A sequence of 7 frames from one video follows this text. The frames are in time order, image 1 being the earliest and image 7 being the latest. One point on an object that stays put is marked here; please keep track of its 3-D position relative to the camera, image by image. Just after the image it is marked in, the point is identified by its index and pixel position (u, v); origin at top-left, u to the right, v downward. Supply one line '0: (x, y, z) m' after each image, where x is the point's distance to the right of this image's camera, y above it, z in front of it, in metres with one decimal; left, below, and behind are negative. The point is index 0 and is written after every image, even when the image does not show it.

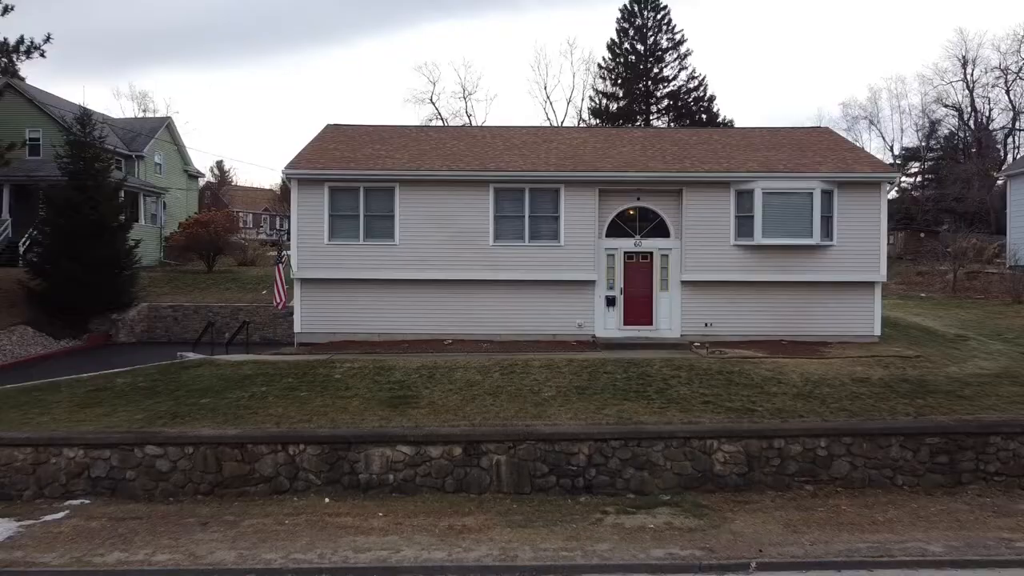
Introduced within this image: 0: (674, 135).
0: (+3.1, +3.0, +18.4) m
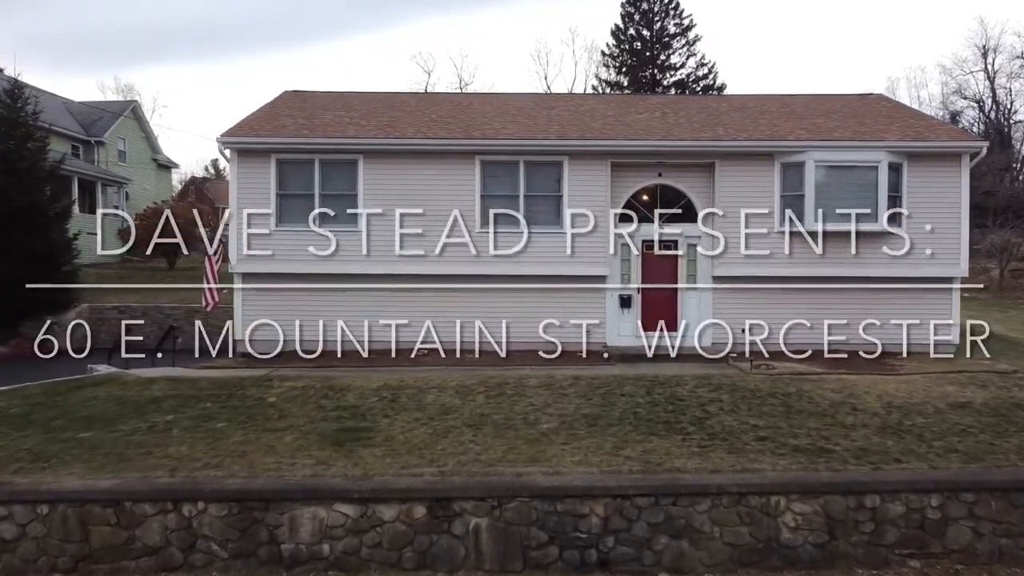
0: (+3.0, +3.0, +15.3) m
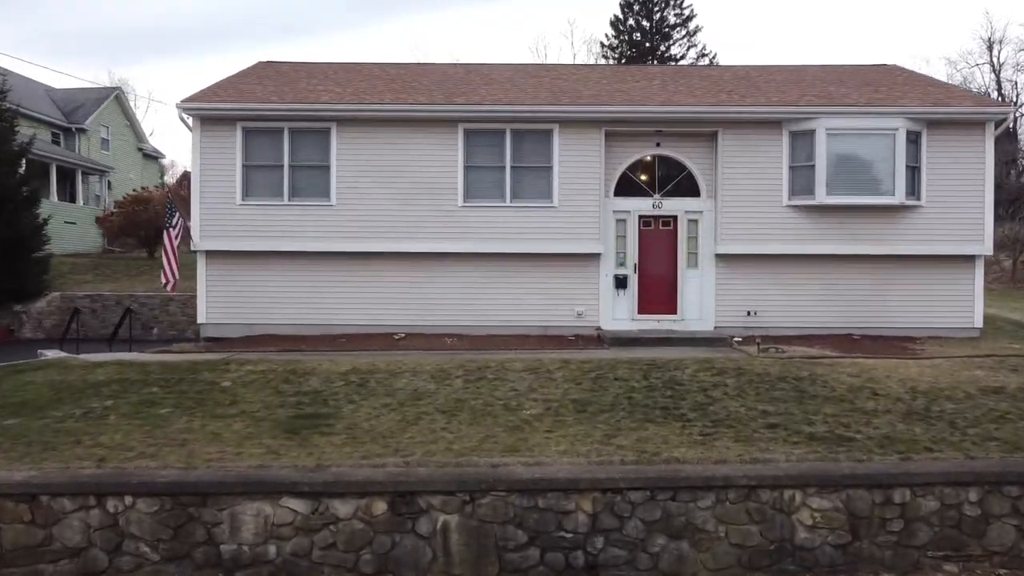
0: (+2.9, +3.3, +14.3) m
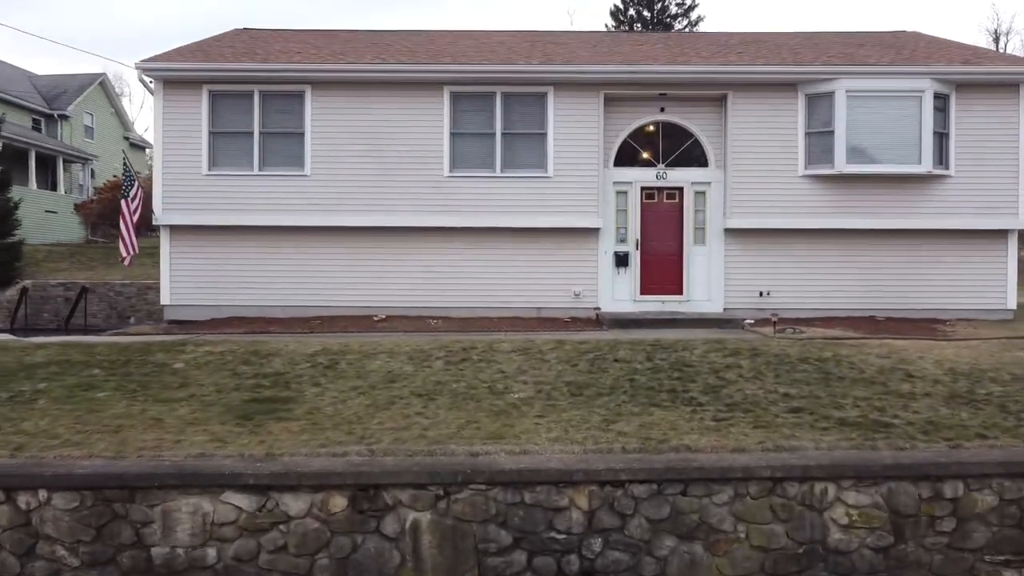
0: (+2.7, +3.5, +13.3) m
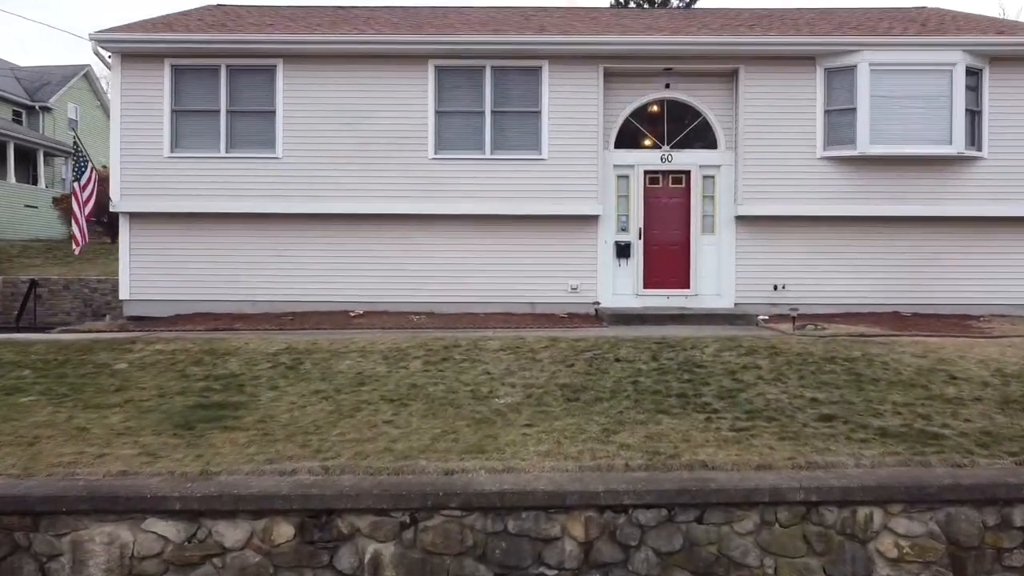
0: (+2.7, +3.6, +12.4) m
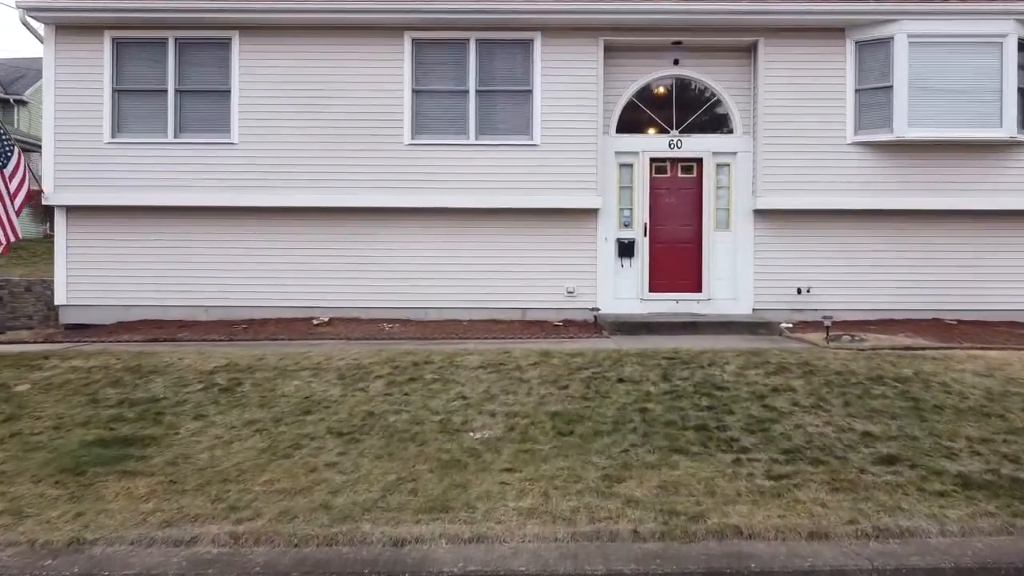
0: (+2.5, +3.6, +11.2) m
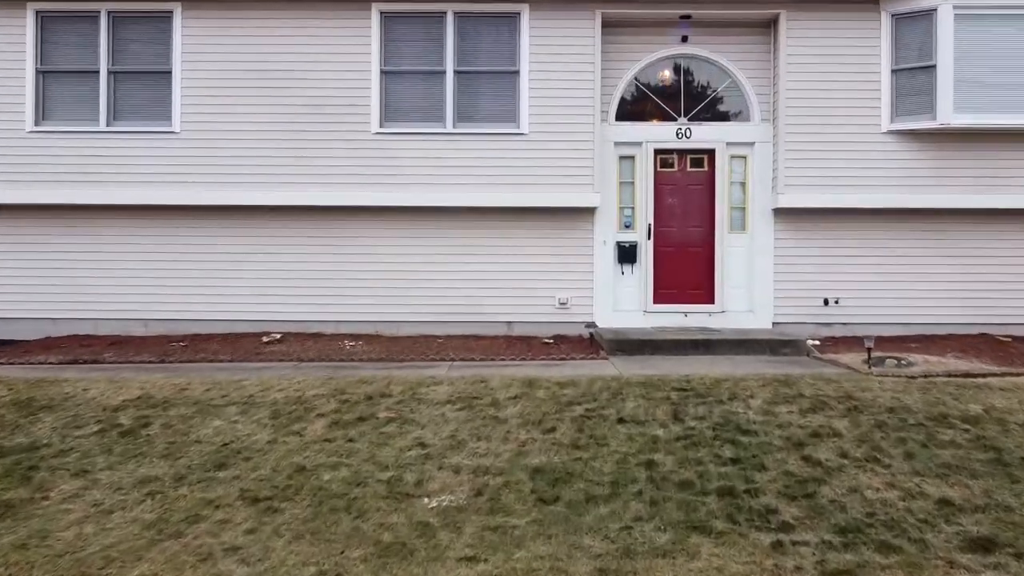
0: (+2.4, +3.5, +10.0) m
